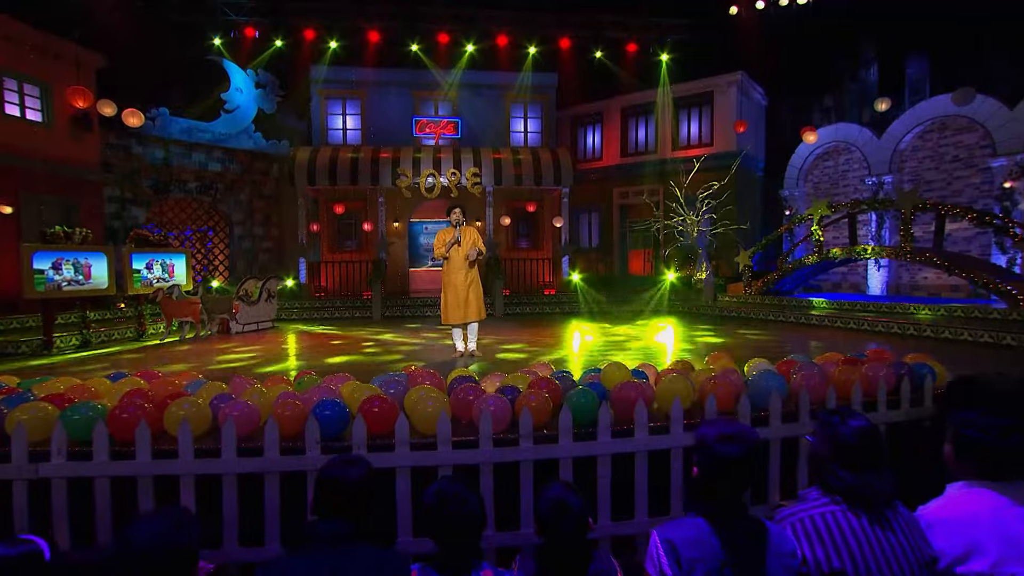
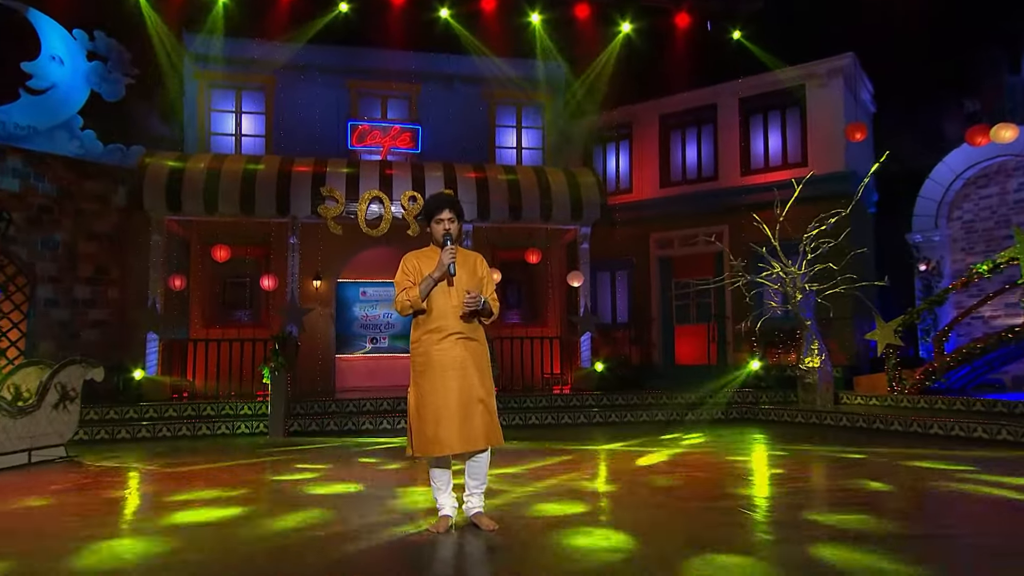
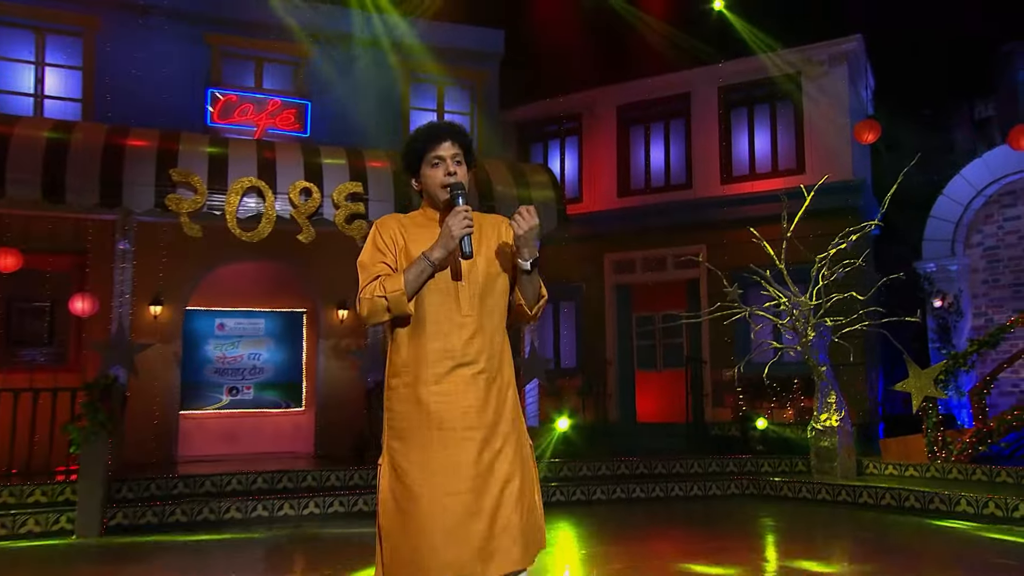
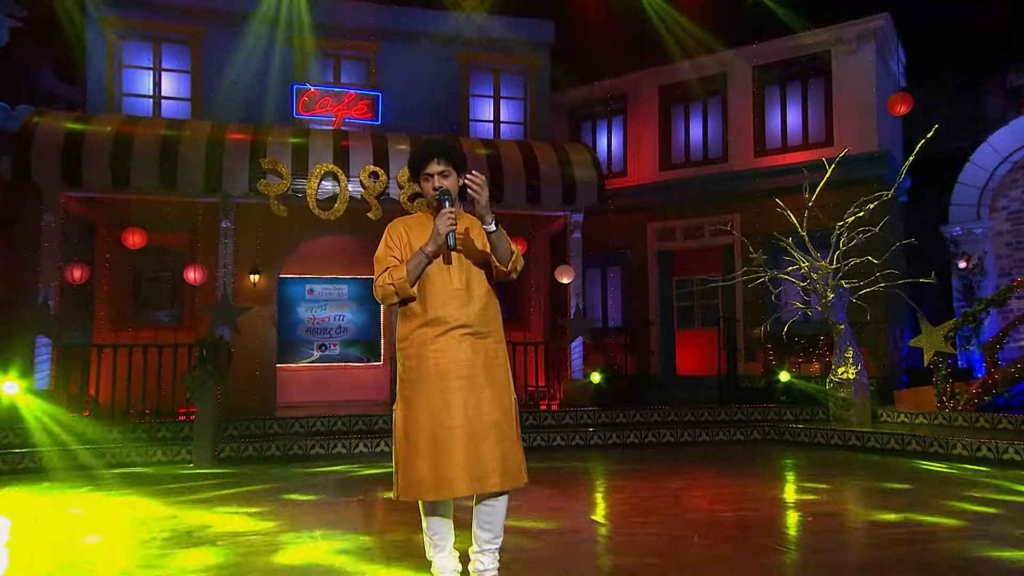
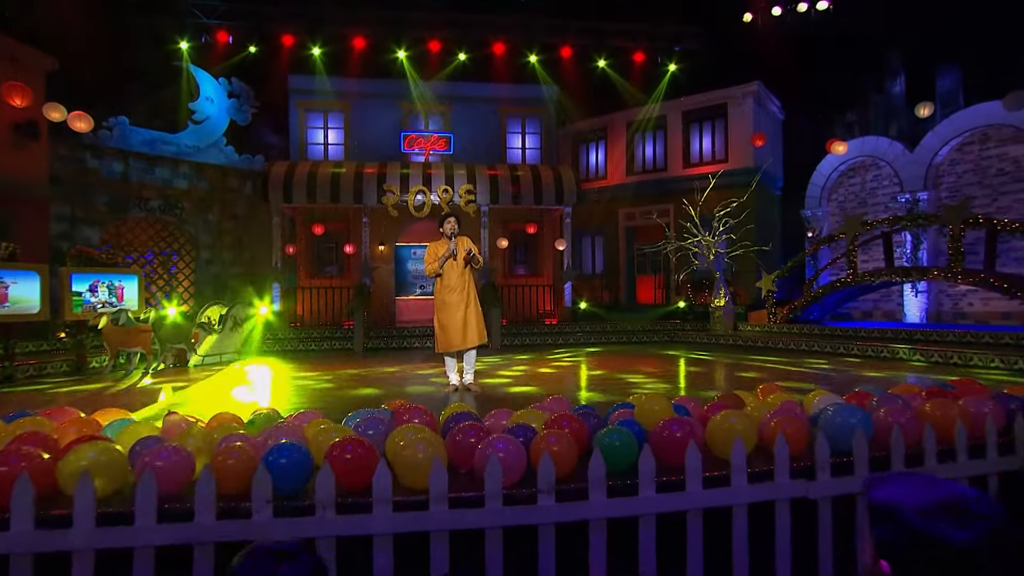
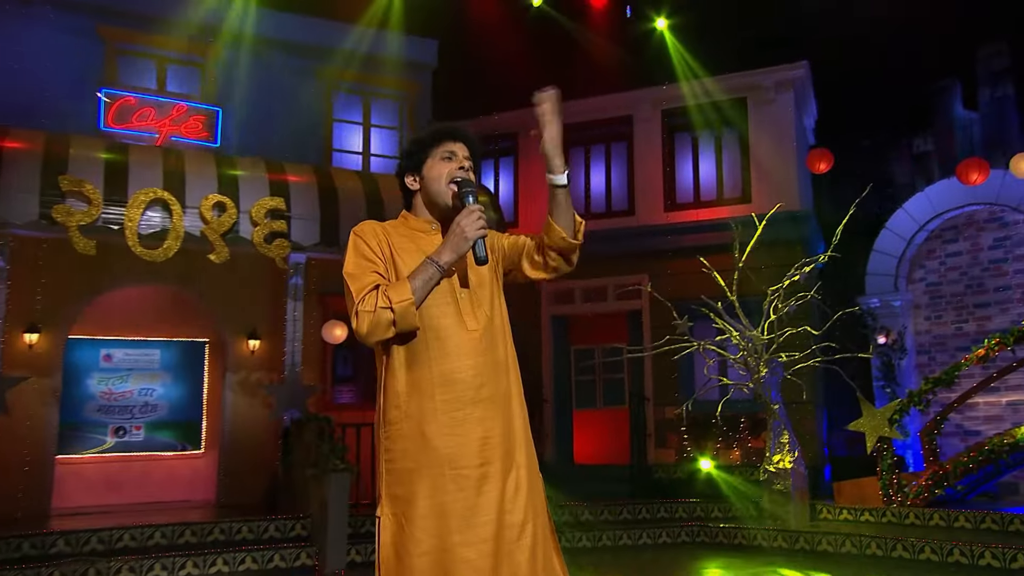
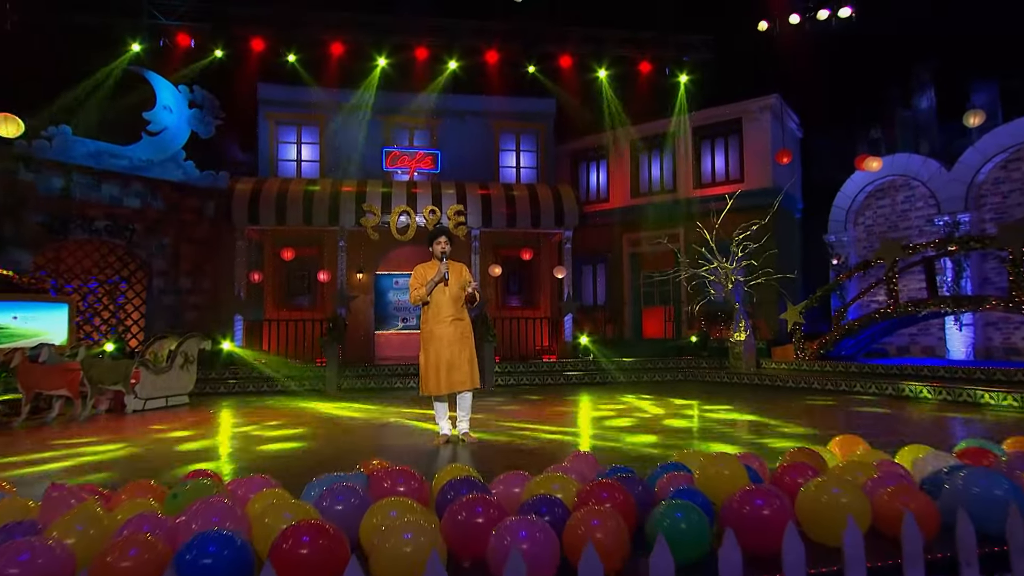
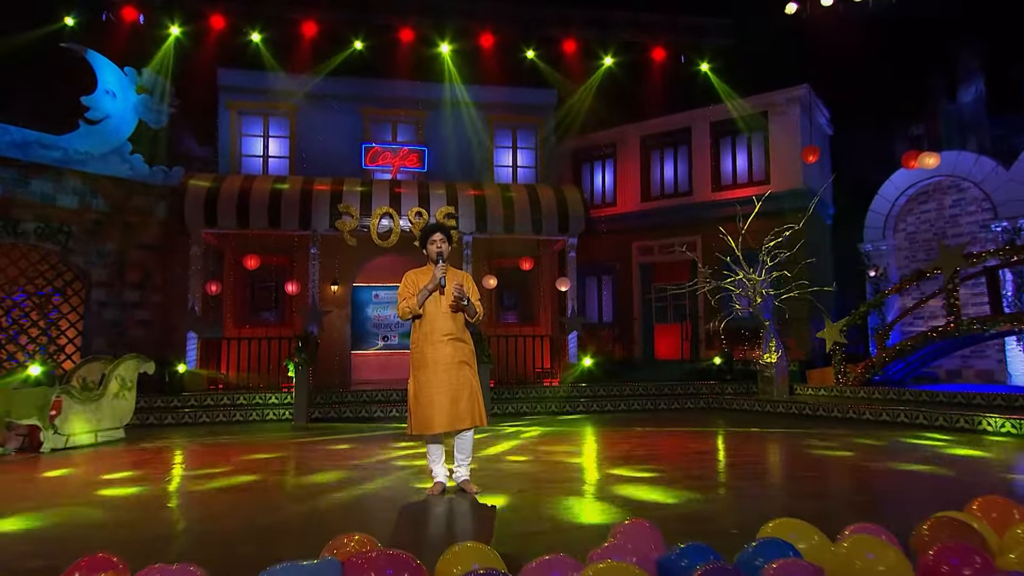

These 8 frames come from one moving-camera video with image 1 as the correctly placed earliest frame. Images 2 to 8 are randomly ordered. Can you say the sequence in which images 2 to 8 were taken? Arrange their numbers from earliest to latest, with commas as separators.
5, 7, 8, 2, 4, 3, 6
